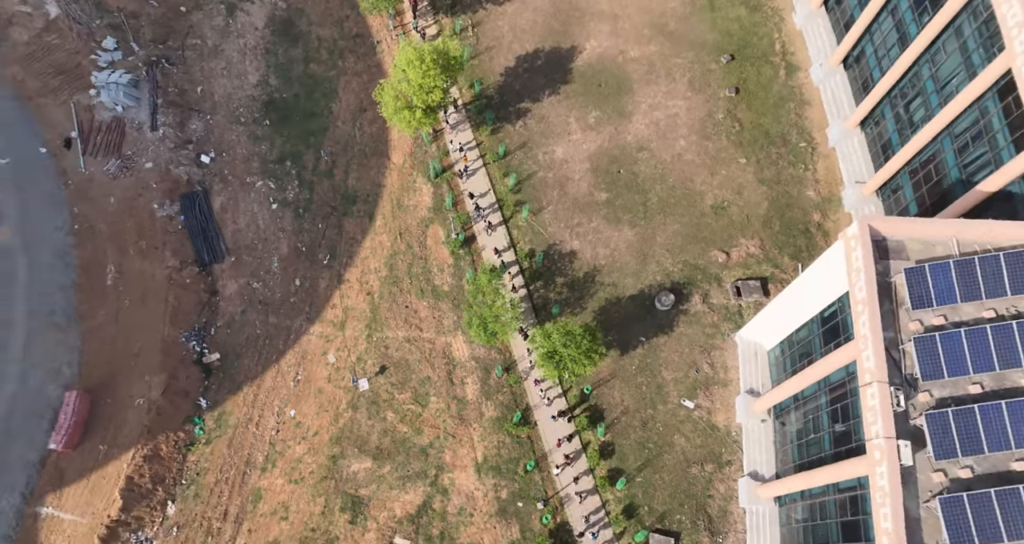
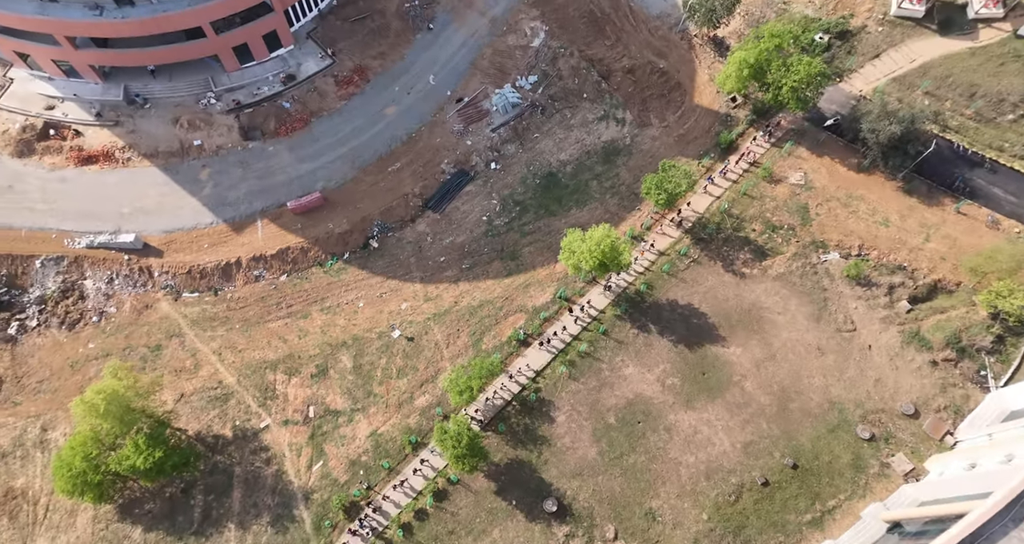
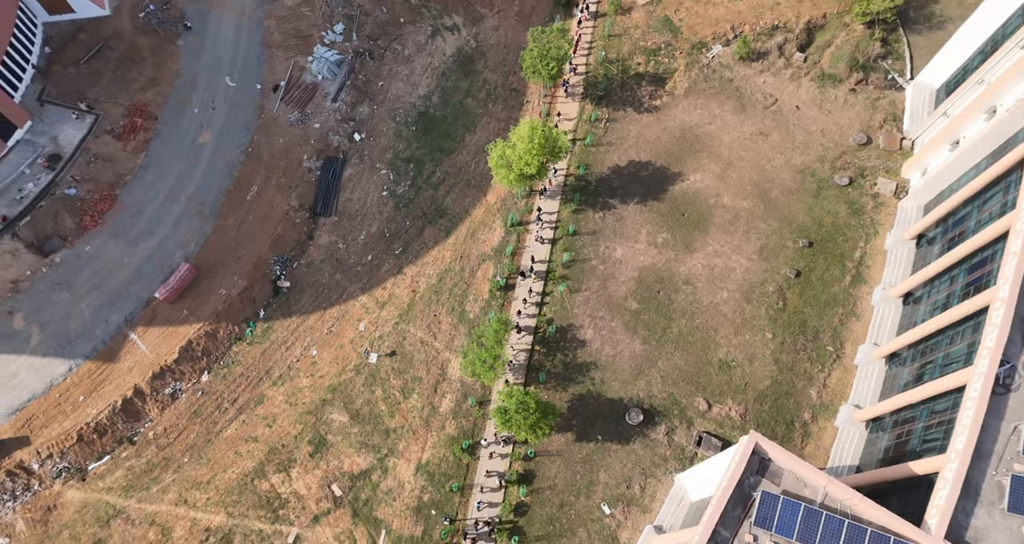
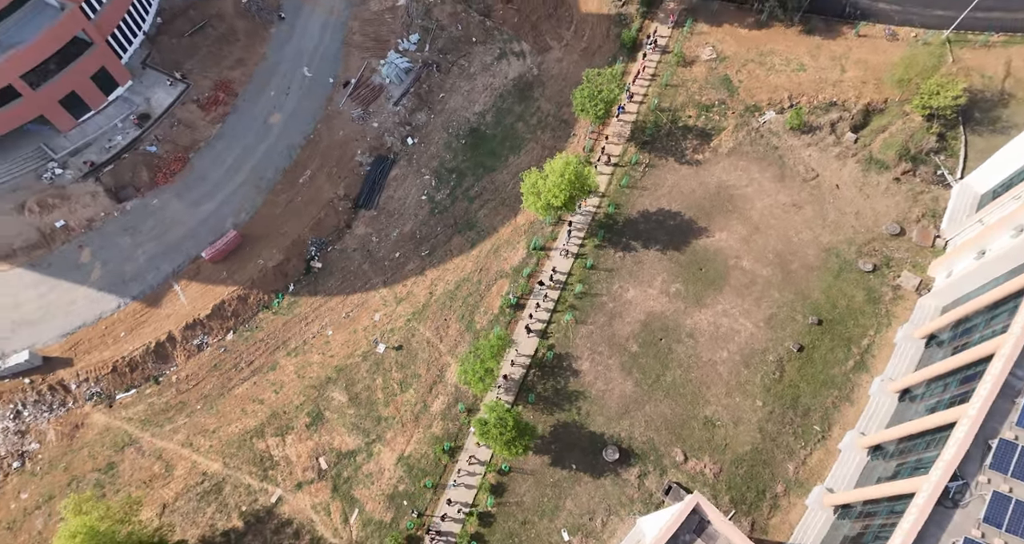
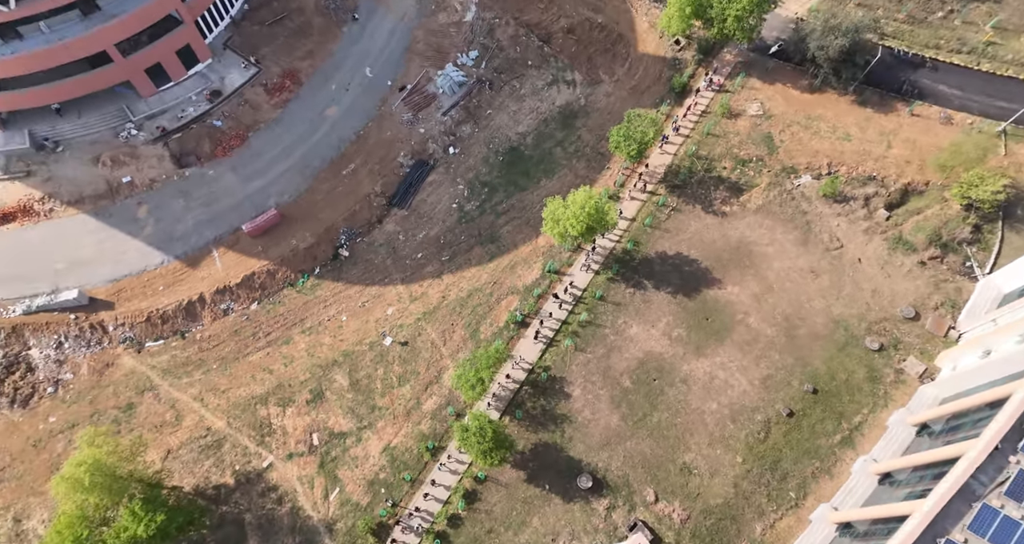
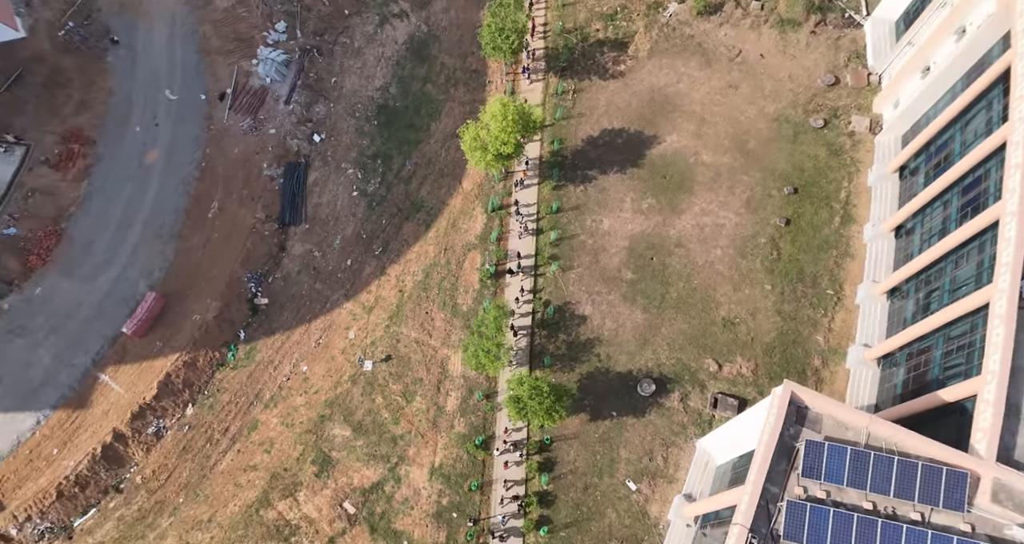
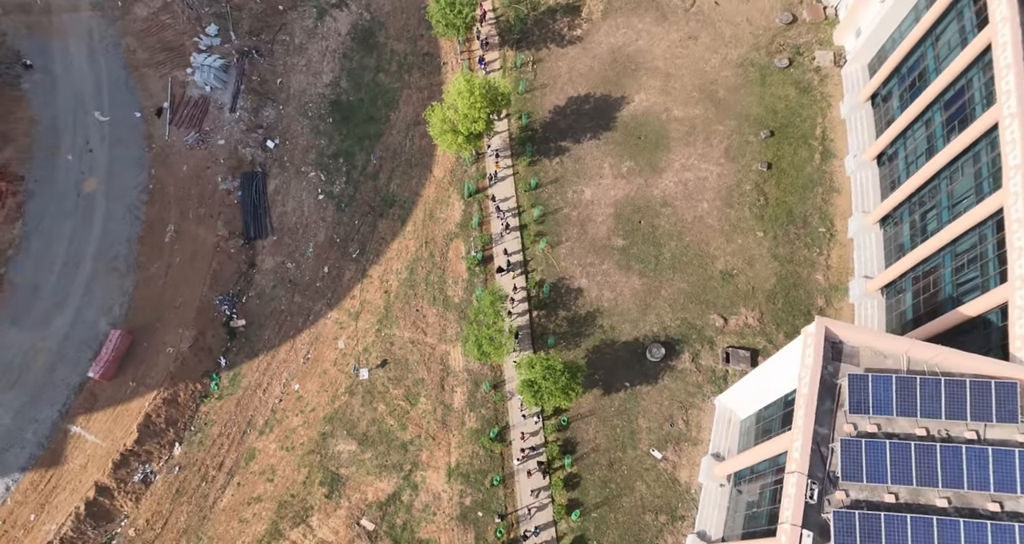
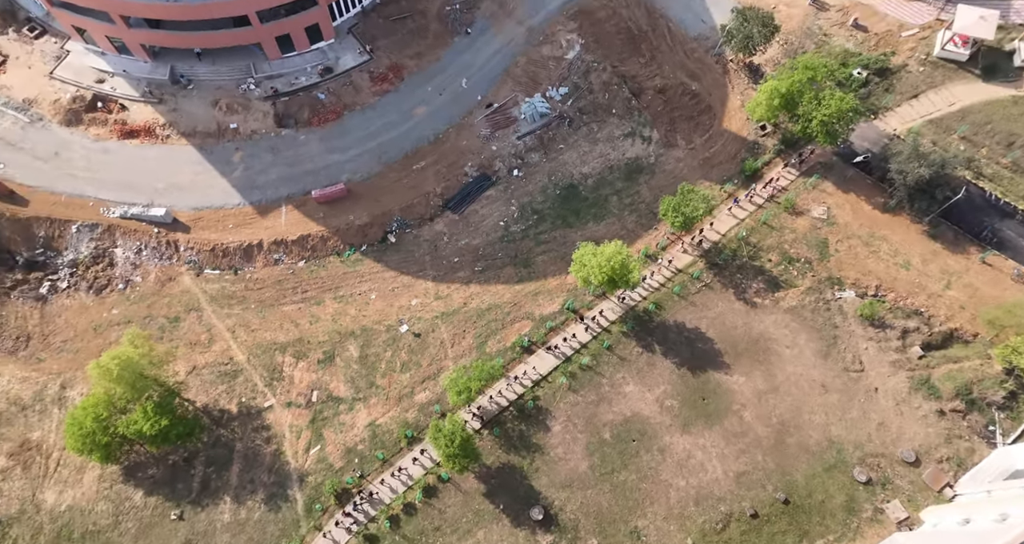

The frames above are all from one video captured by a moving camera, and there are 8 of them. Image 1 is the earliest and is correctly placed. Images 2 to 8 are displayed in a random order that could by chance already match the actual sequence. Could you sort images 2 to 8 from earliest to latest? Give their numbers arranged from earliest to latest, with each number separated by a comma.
7, 6, 3, 4, 5, 2, 8
